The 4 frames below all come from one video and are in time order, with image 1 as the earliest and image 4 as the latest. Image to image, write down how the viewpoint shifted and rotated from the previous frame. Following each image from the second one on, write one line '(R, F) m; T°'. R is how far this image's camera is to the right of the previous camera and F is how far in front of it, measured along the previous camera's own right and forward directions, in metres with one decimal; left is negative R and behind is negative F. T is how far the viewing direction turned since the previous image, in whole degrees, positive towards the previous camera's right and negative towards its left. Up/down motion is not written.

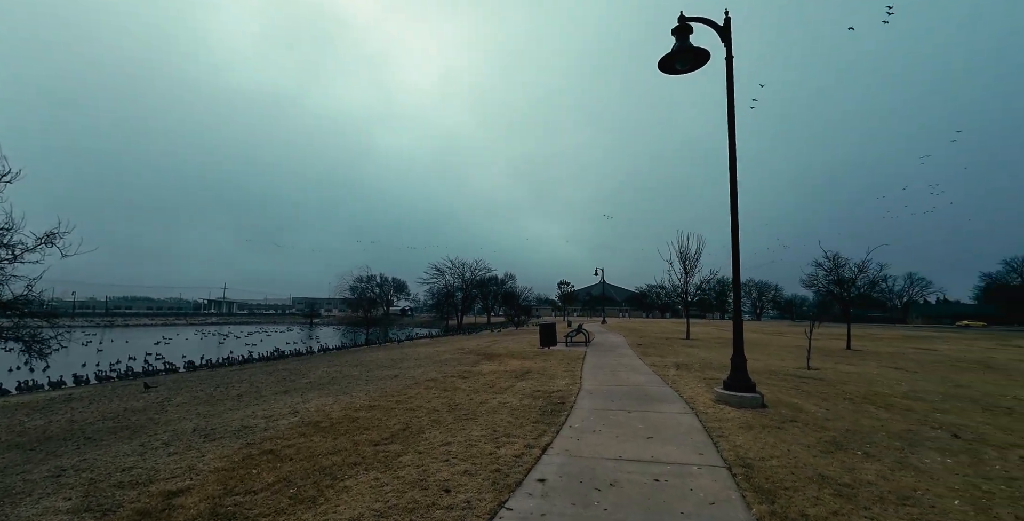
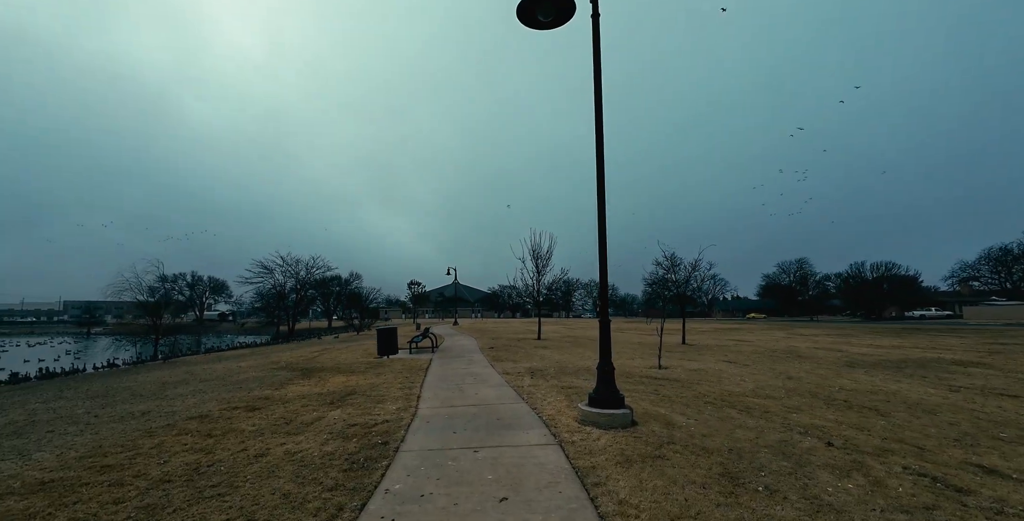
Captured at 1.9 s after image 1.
(+0.7, +2.2) m; +19°
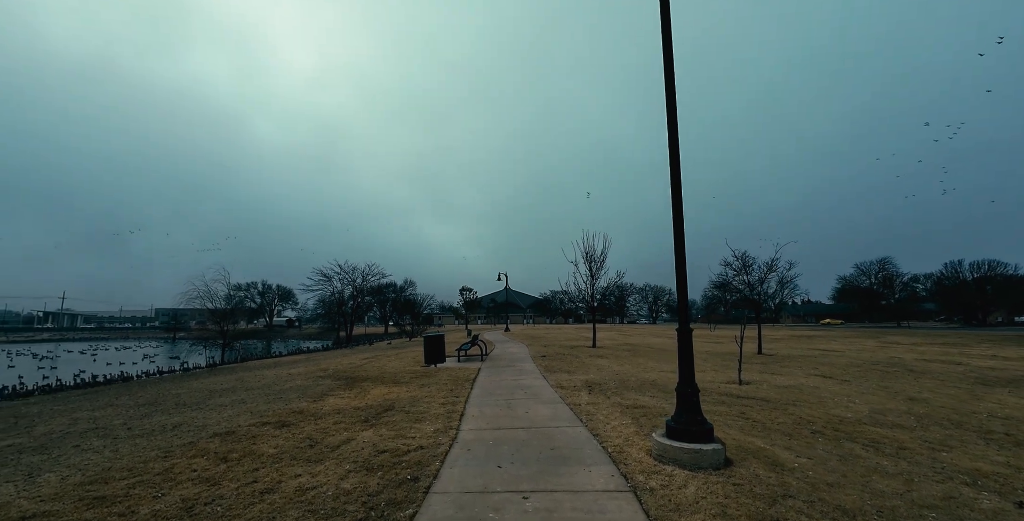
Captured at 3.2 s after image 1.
(0.0, +1.1) m; -7°
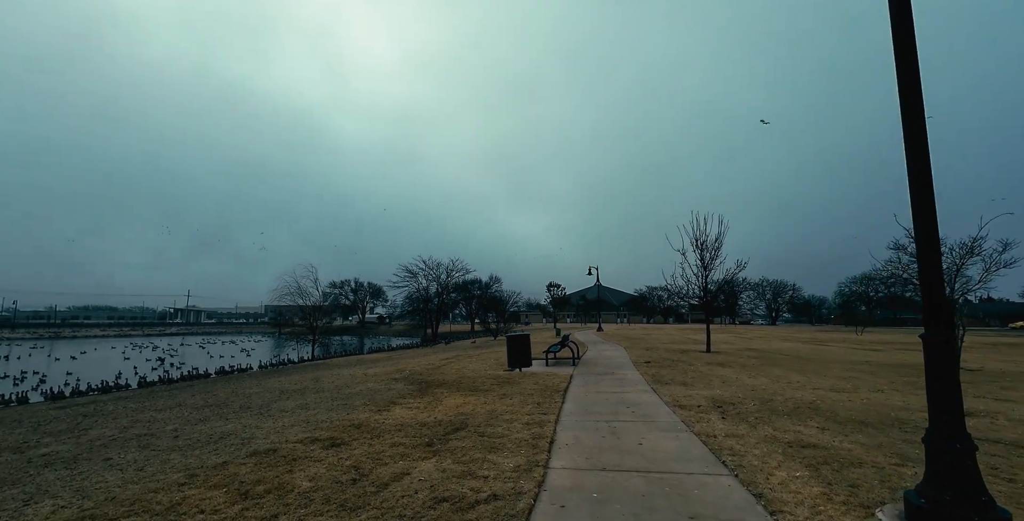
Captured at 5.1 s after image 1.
(-0.2, +1.7) m; -12°
